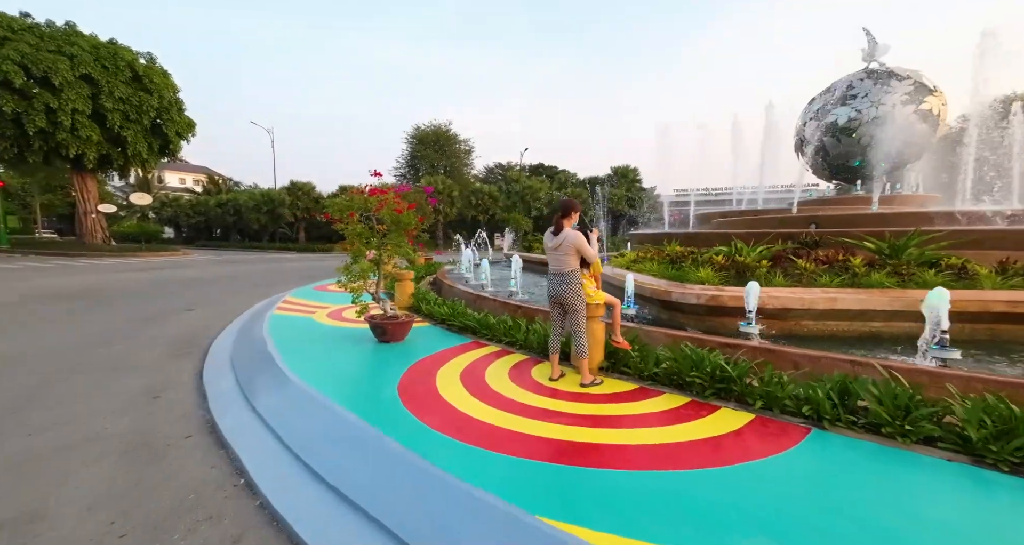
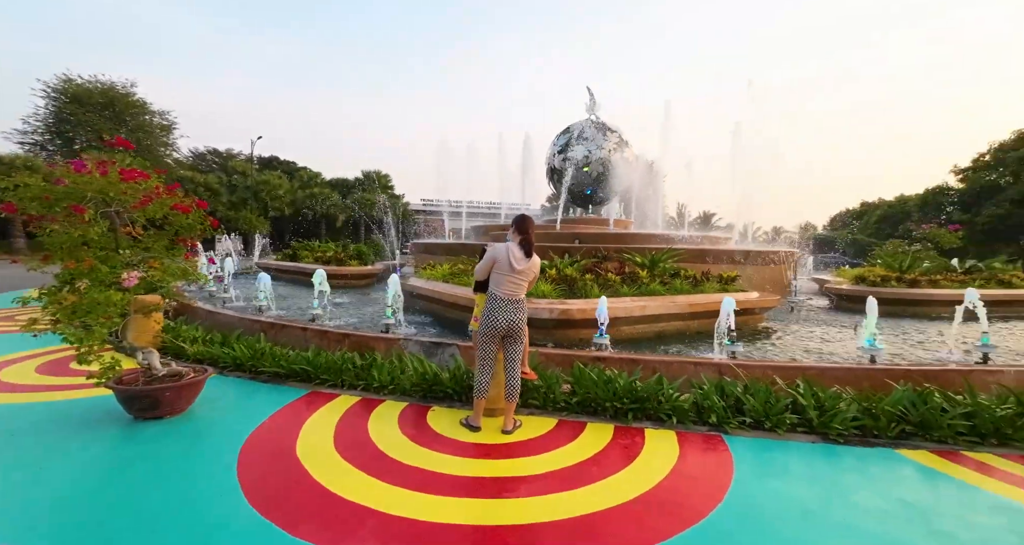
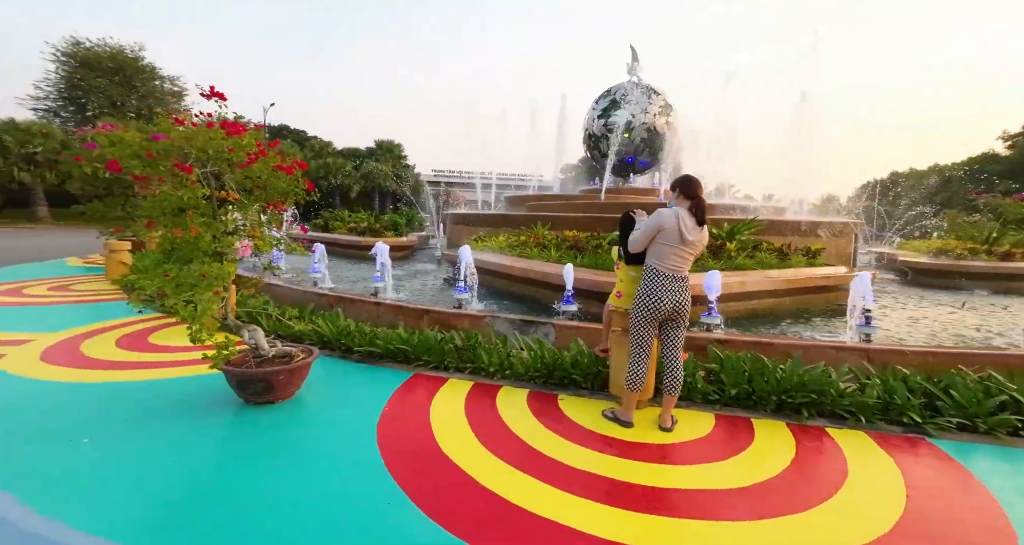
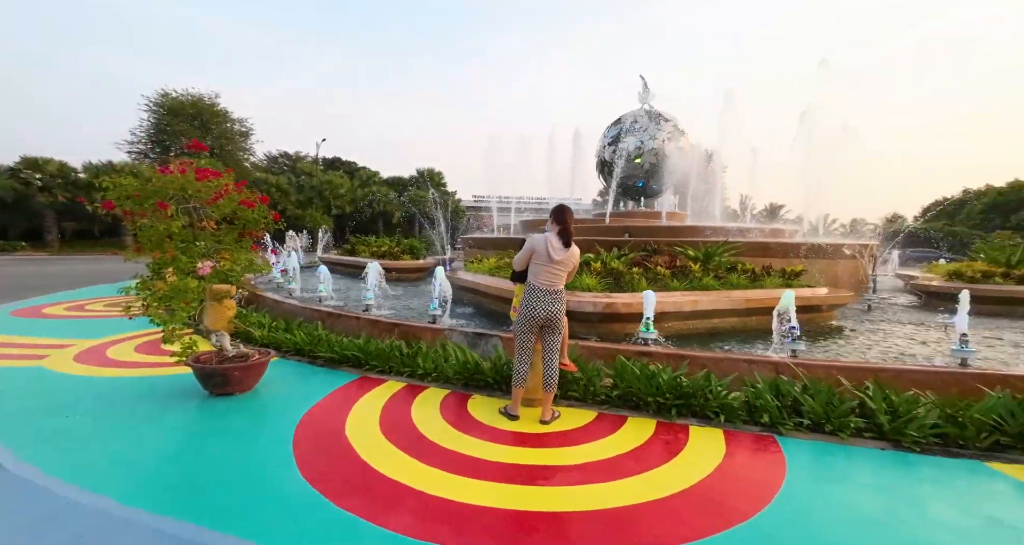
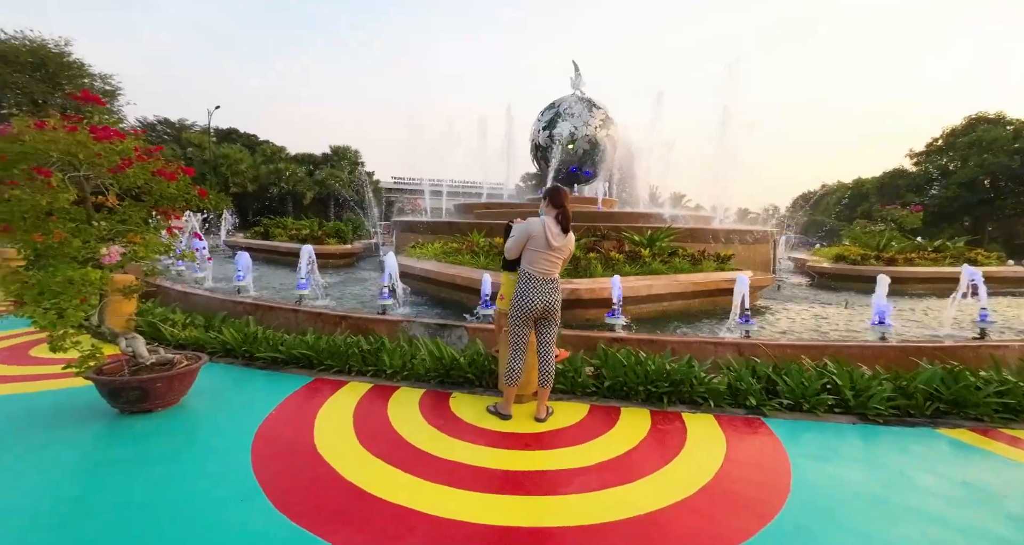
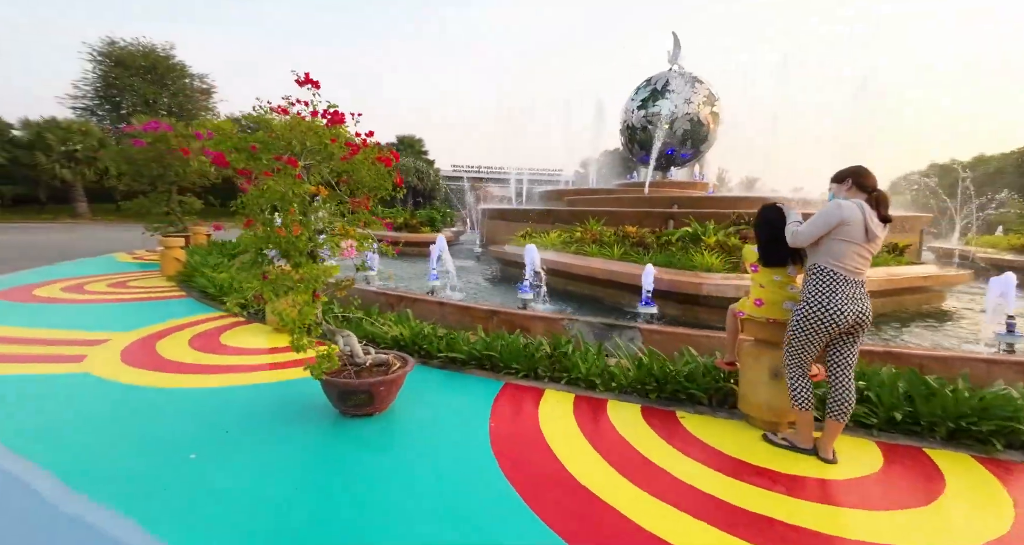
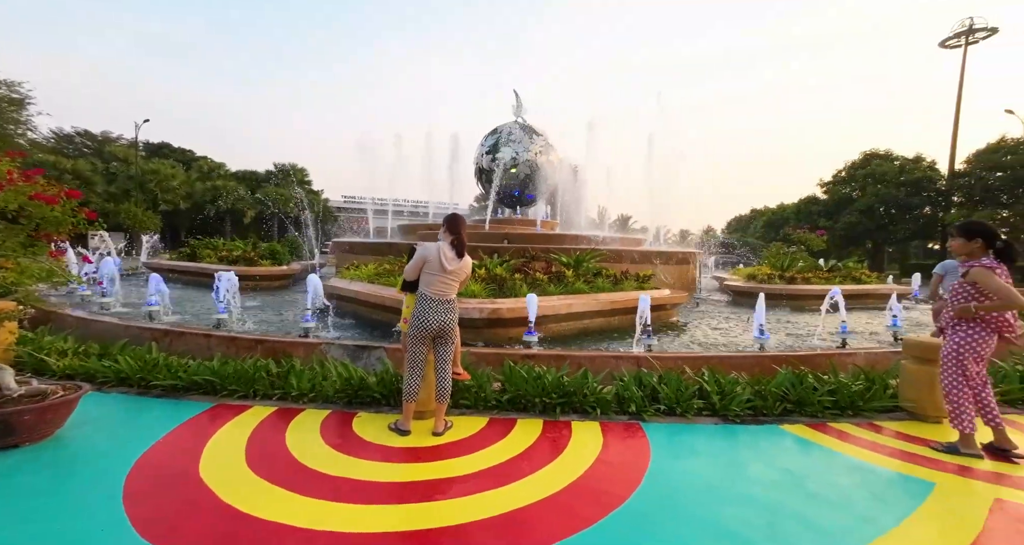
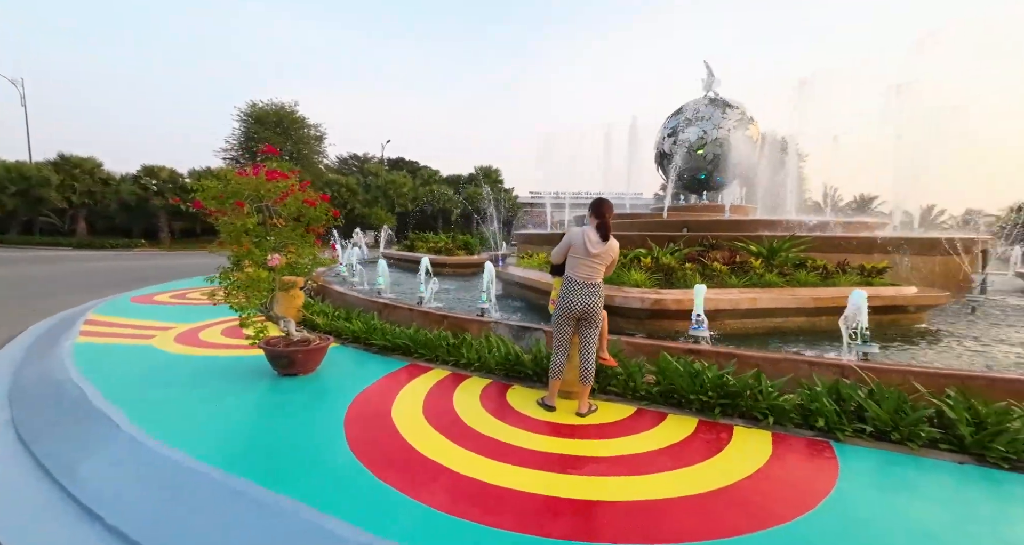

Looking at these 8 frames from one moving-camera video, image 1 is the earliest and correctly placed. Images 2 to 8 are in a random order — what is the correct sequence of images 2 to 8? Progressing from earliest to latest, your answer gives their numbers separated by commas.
8, 4, 2, 7, 5, 3, 6
